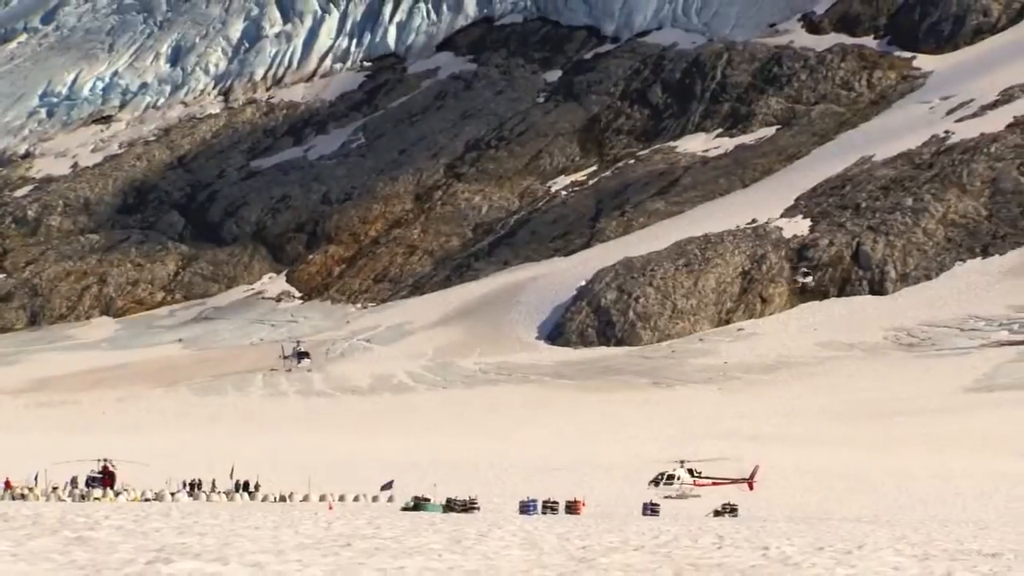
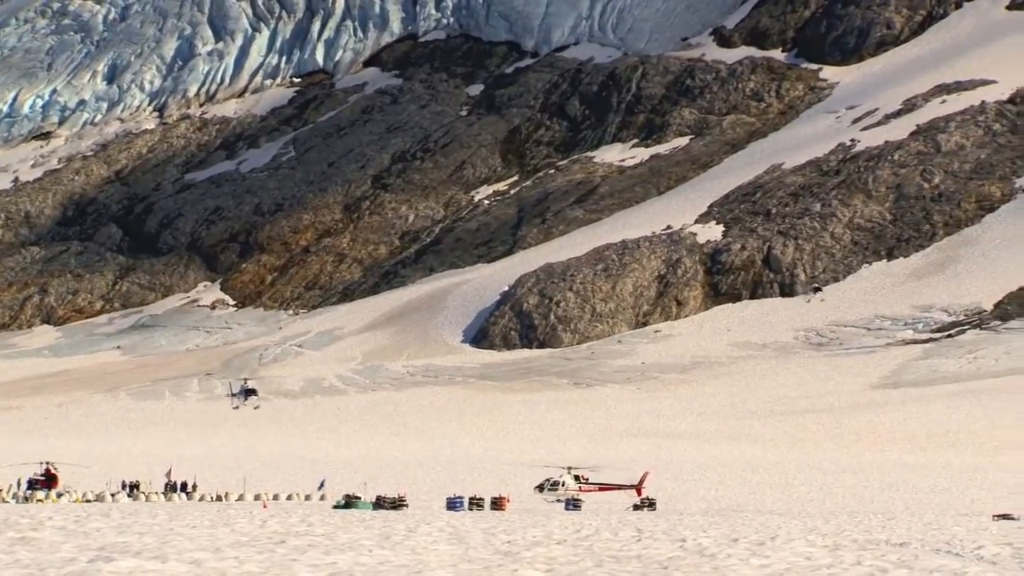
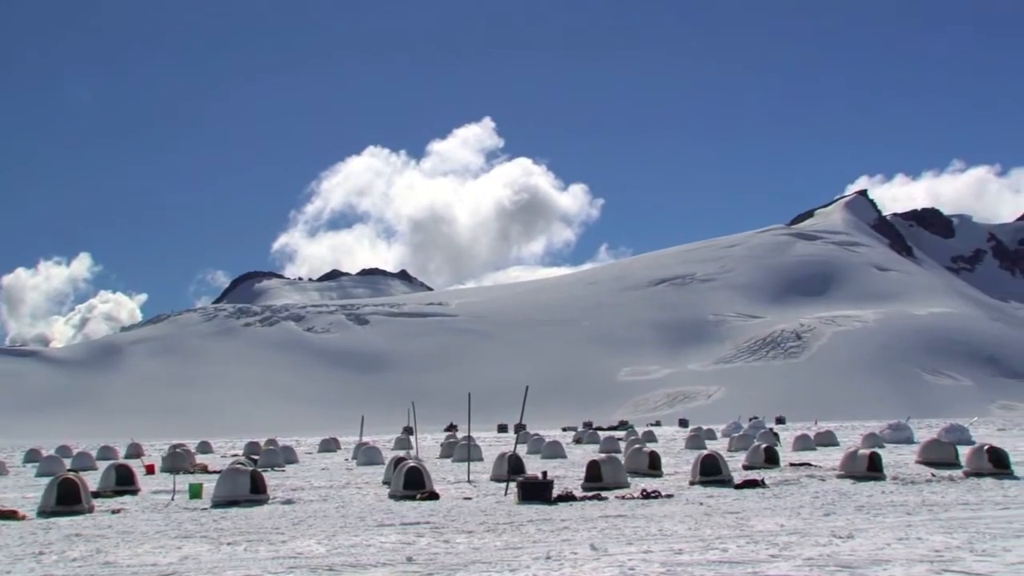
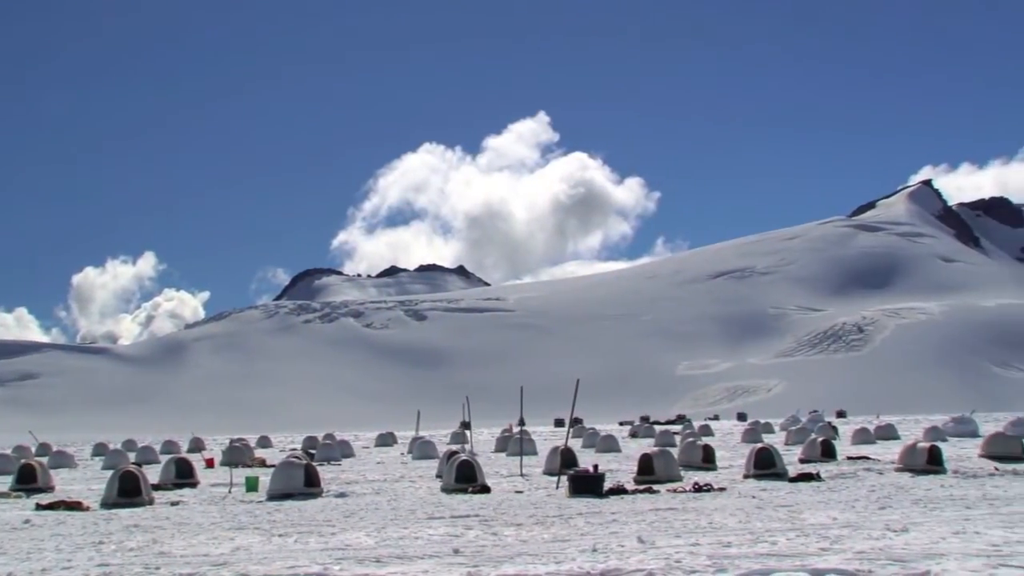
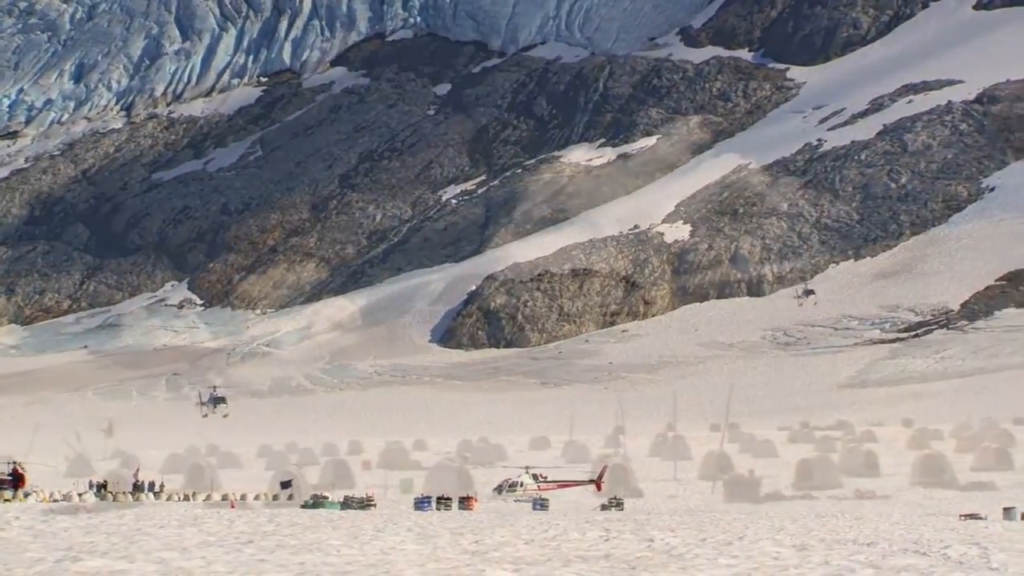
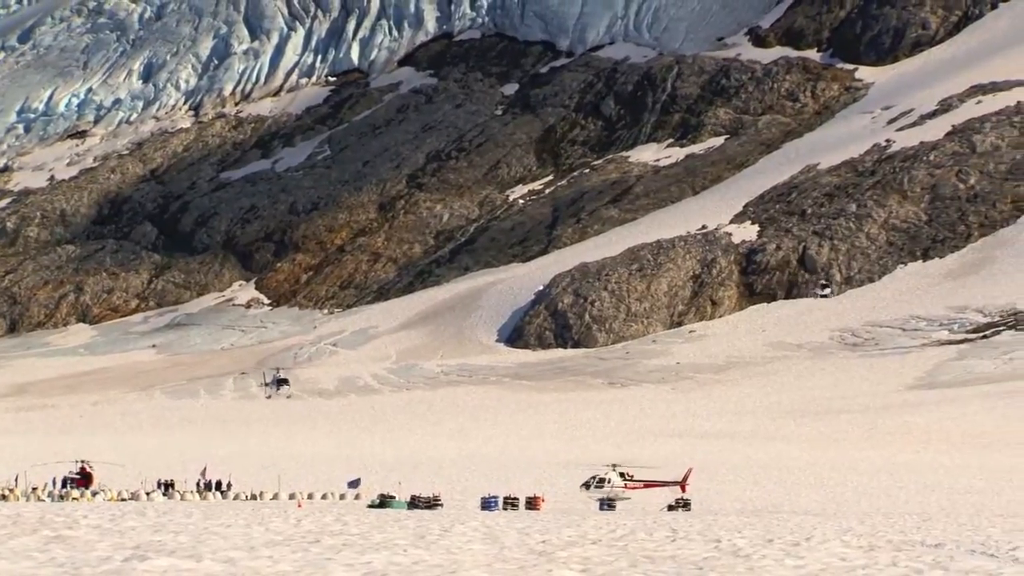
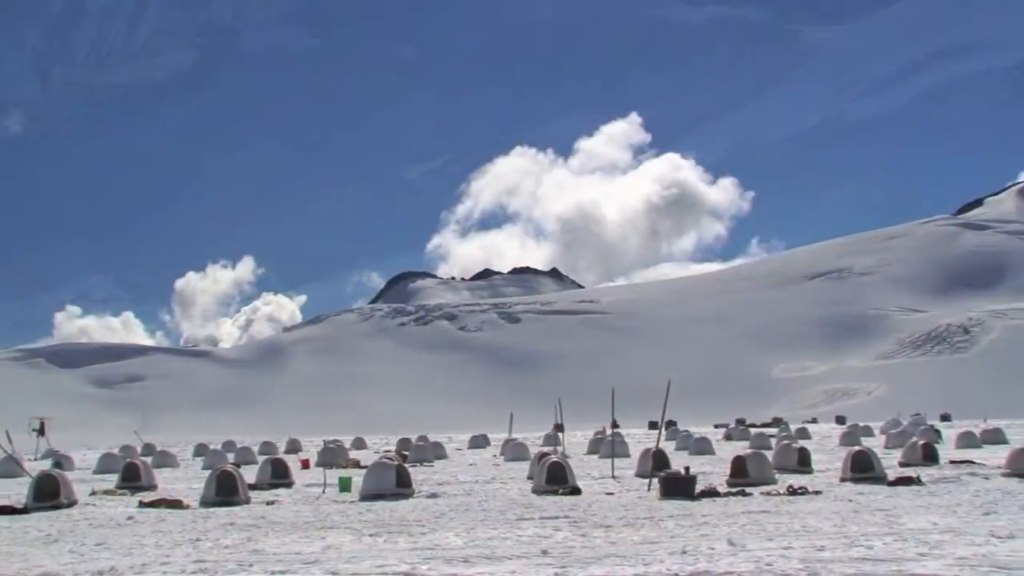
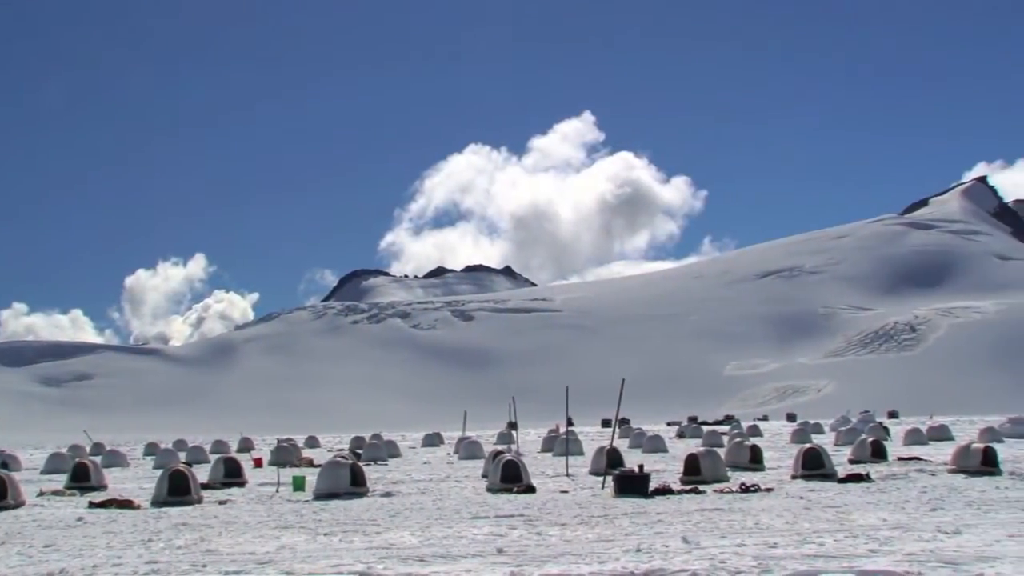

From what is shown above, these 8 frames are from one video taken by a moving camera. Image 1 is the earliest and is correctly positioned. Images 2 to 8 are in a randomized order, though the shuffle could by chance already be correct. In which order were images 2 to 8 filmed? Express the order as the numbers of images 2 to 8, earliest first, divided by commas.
6, 2, 5, 7, 8, 4, 3
